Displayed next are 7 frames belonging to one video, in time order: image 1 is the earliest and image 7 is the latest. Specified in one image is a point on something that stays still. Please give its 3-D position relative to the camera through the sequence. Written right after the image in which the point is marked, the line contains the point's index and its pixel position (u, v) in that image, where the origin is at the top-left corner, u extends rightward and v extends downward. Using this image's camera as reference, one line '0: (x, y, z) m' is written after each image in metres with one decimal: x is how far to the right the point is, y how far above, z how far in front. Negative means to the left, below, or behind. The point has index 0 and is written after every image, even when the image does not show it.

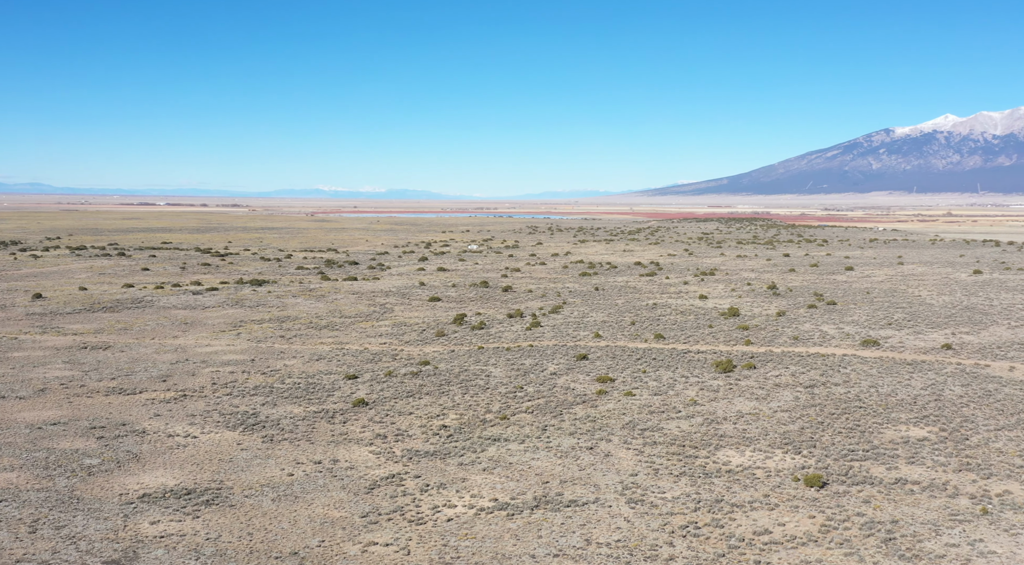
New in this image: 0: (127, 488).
0: (-6.9, -3.7, +15.5) m
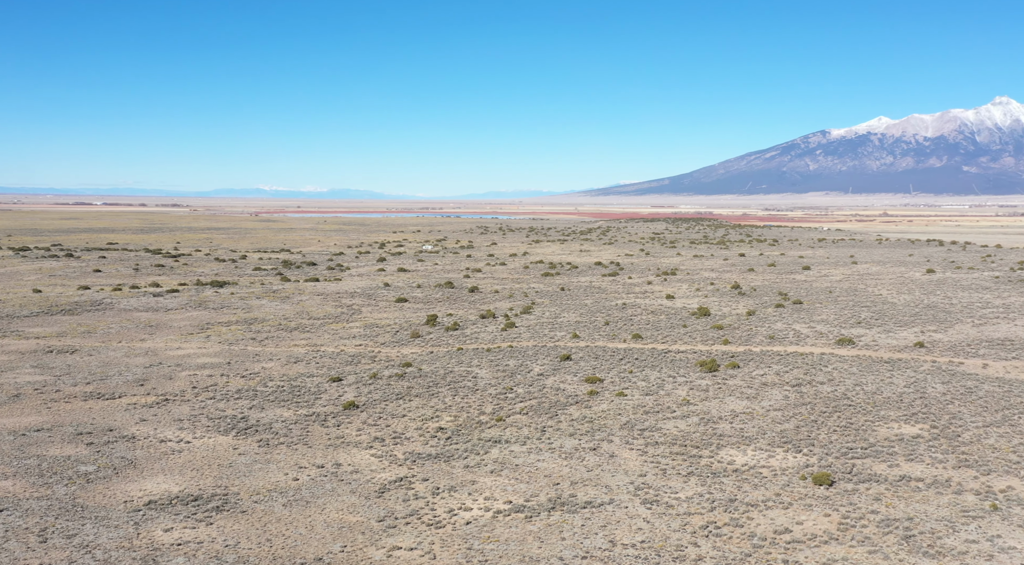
0: (-6.7, -3.7, +15.2) m
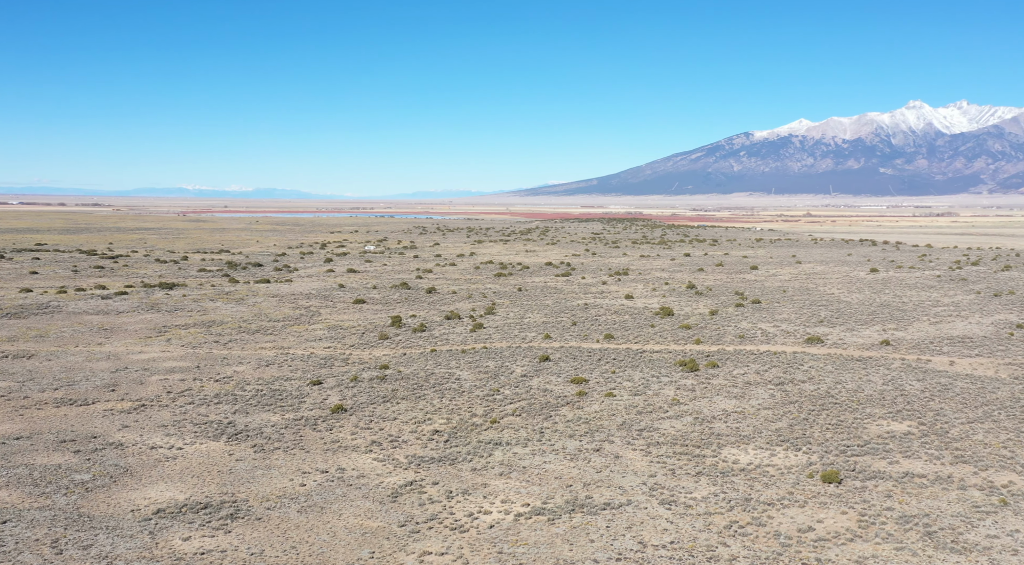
0: (-6.5, -3.8, +14.8) m
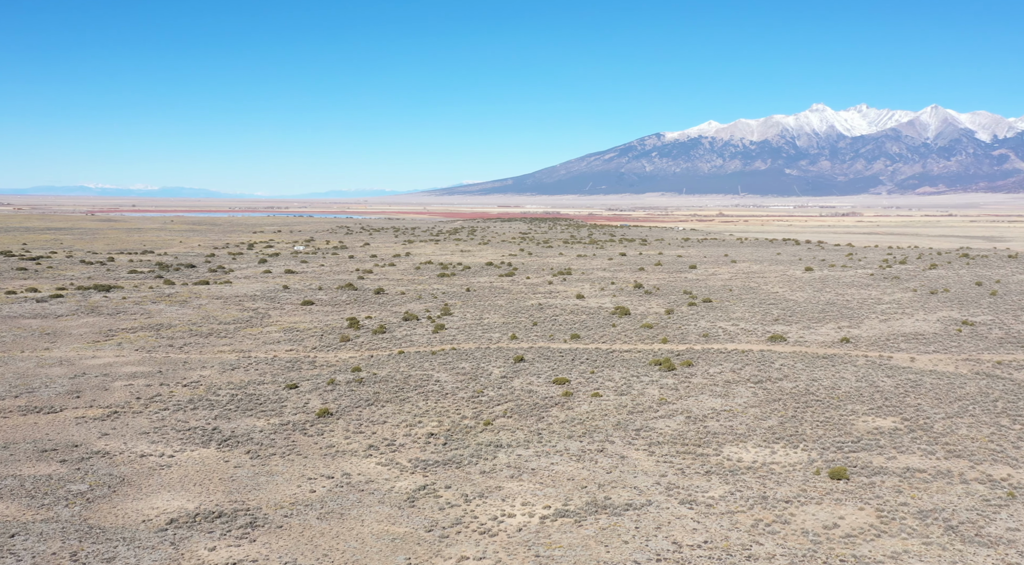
0: (-6.1, -3.9, +14.4) m
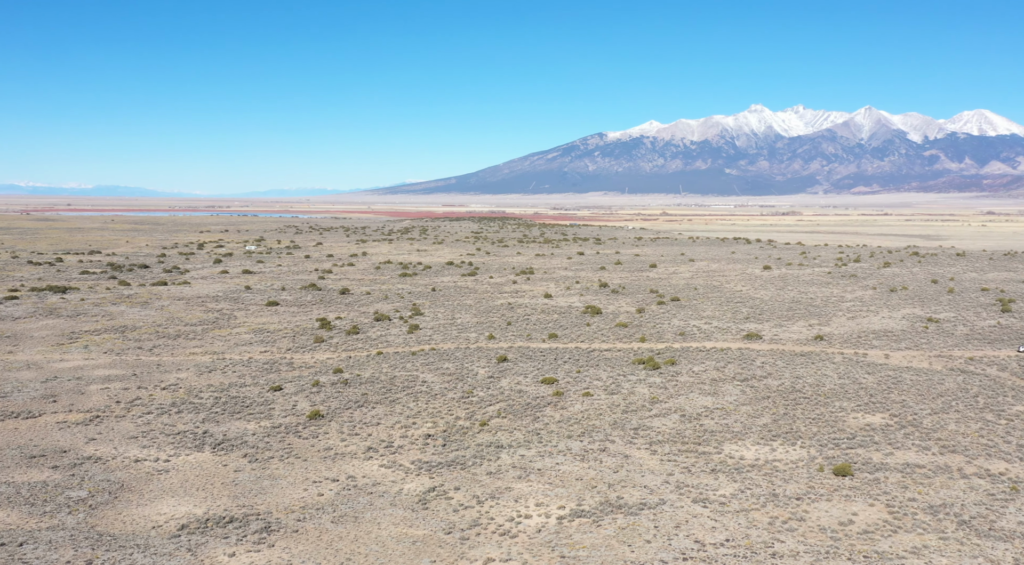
0: (-5.9, -3.9, +14.1) m
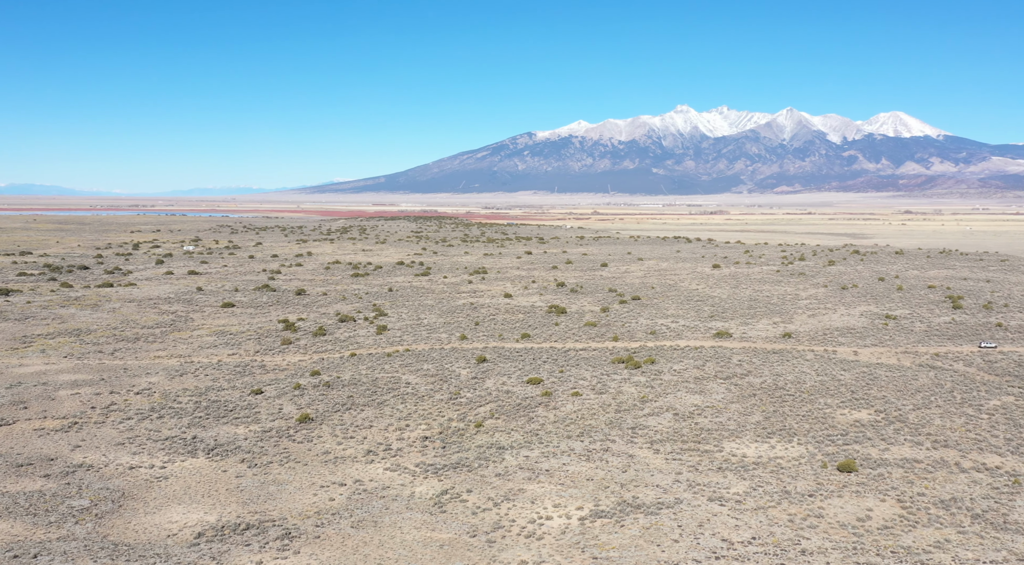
0: (-5.6, -4.0, +13.9) m
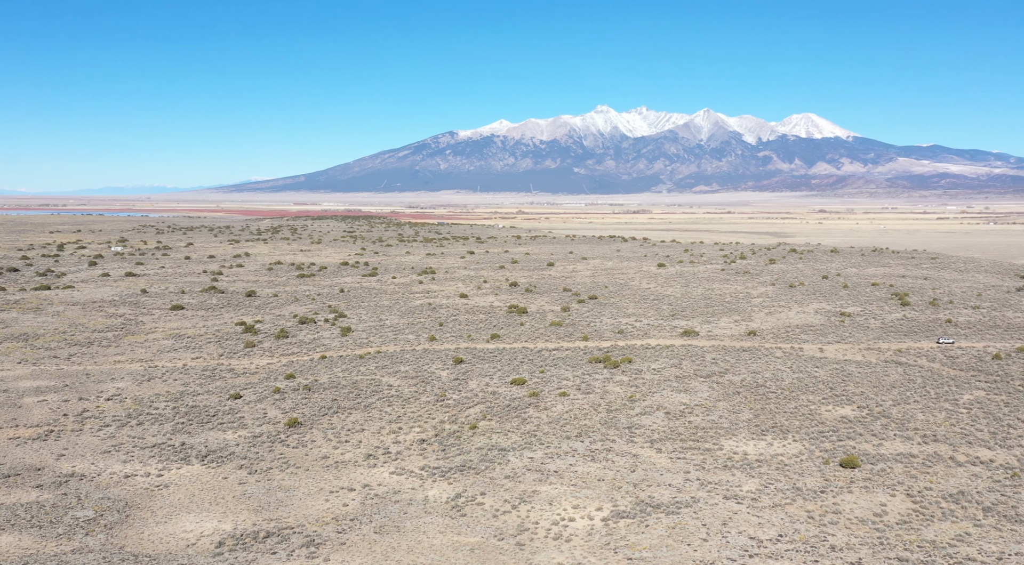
0: (-5.3, -4.1, +13.7) m
